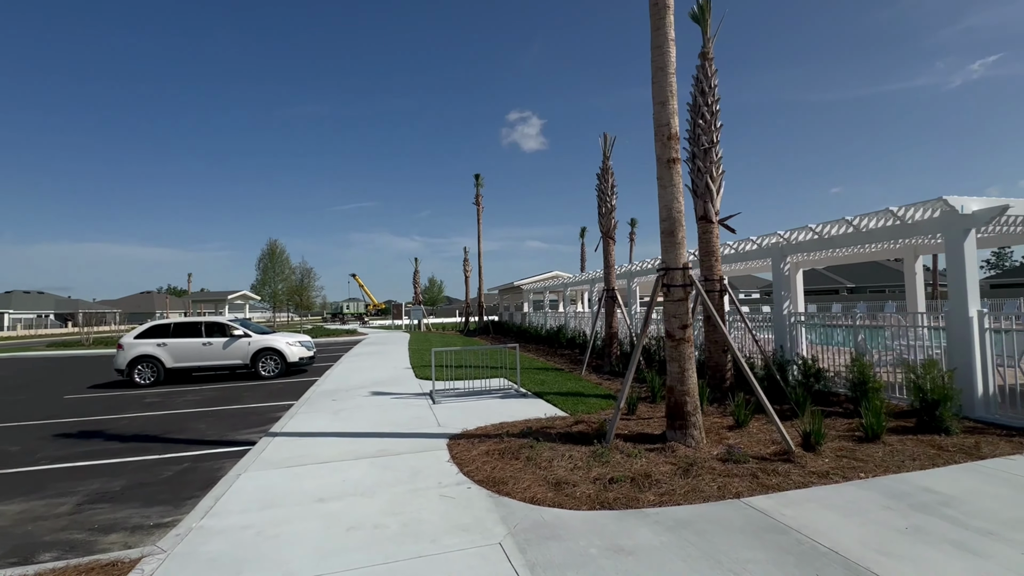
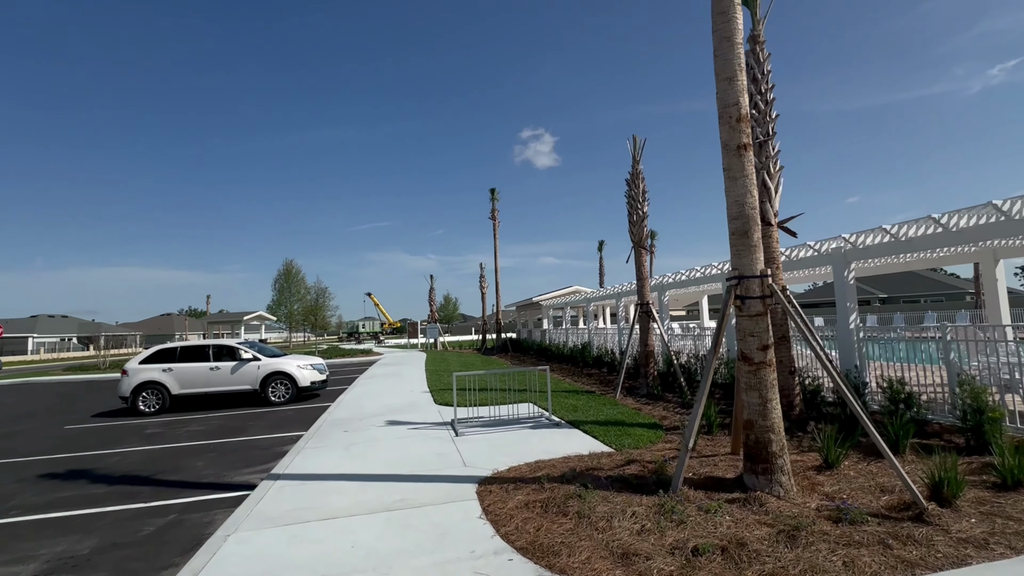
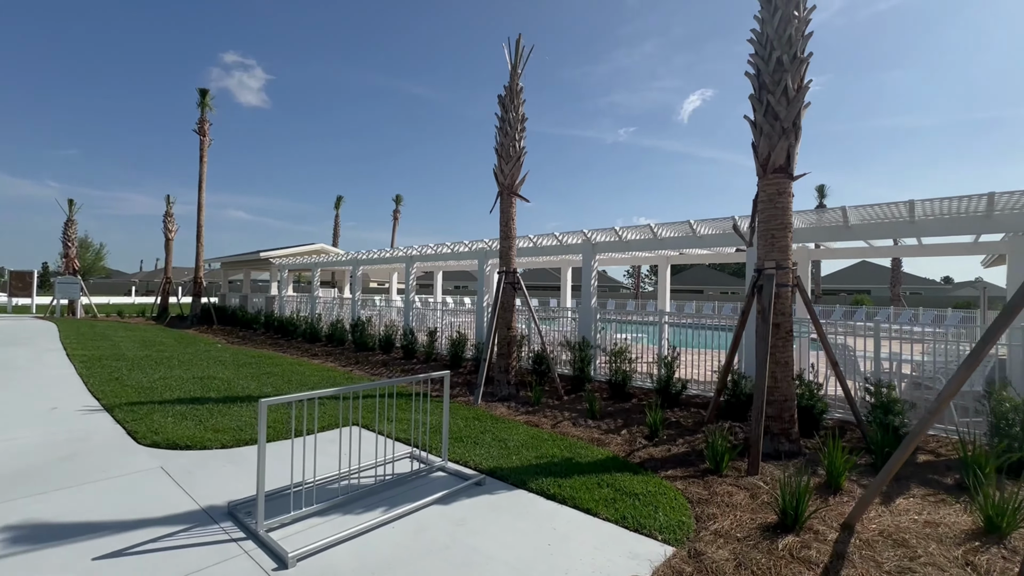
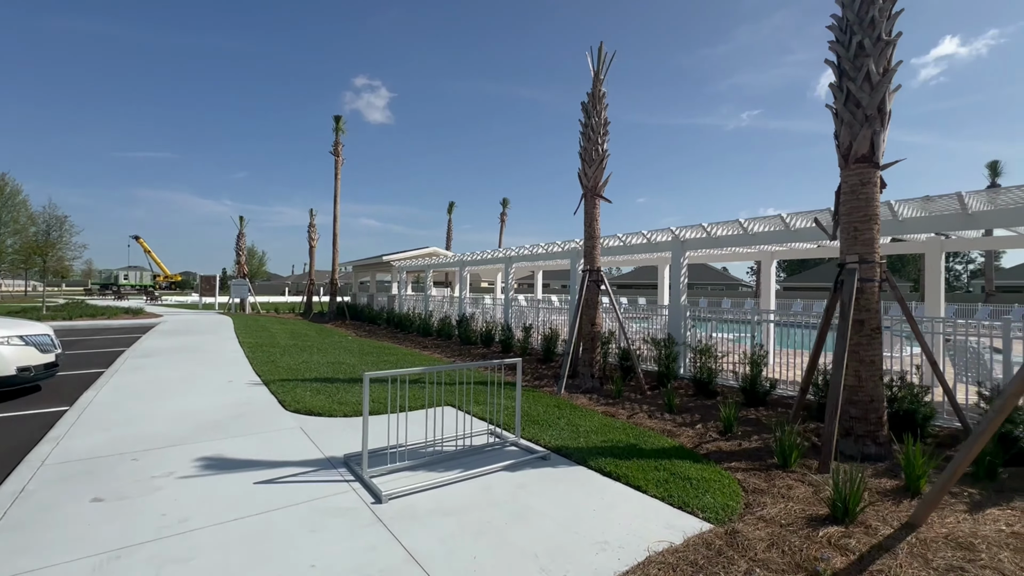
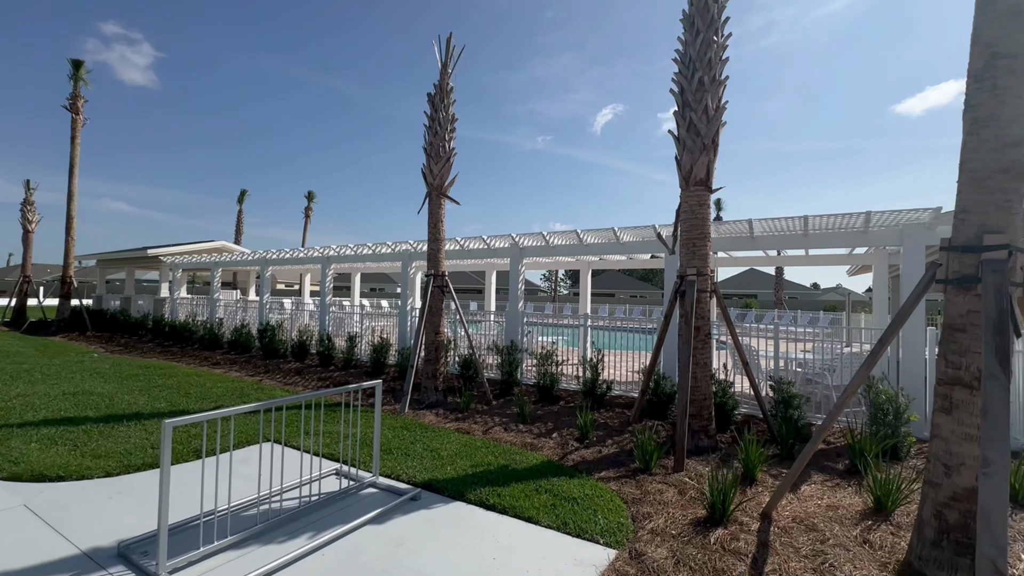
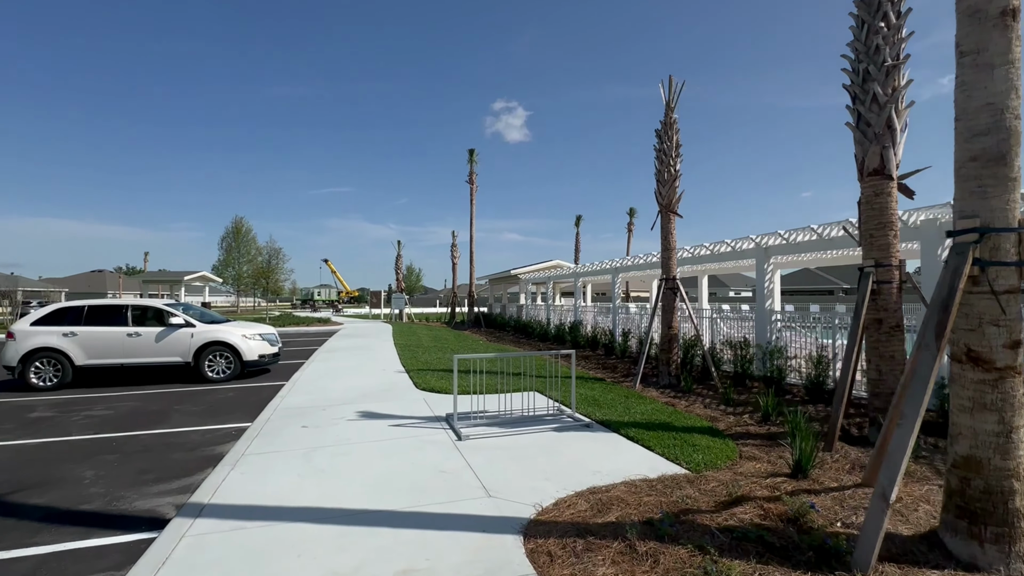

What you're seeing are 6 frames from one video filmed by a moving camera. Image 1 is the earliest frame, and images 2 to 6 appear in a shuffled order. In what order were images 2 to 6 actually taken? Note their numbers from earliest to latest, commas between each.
2, 6, 4, 3, 5
